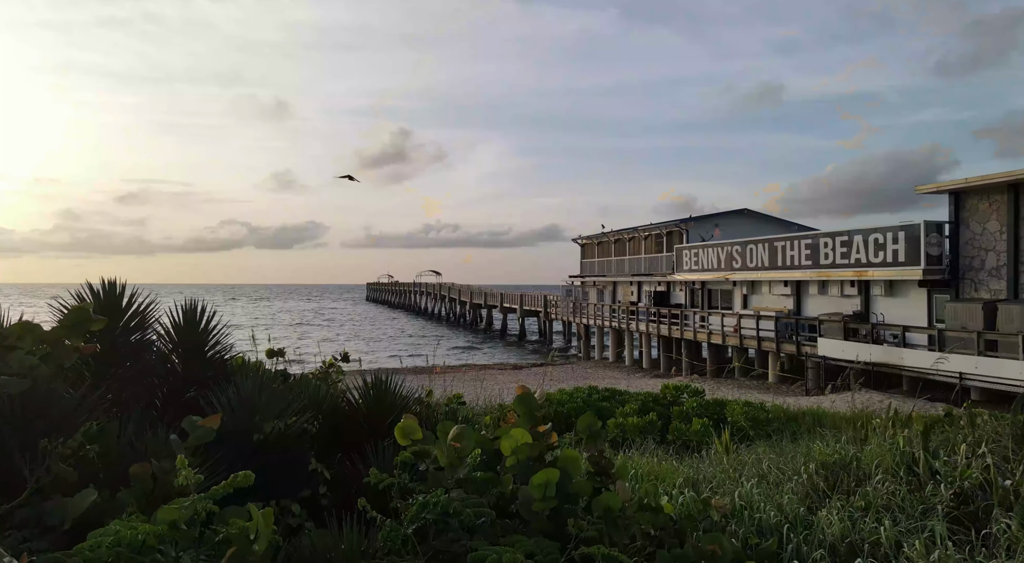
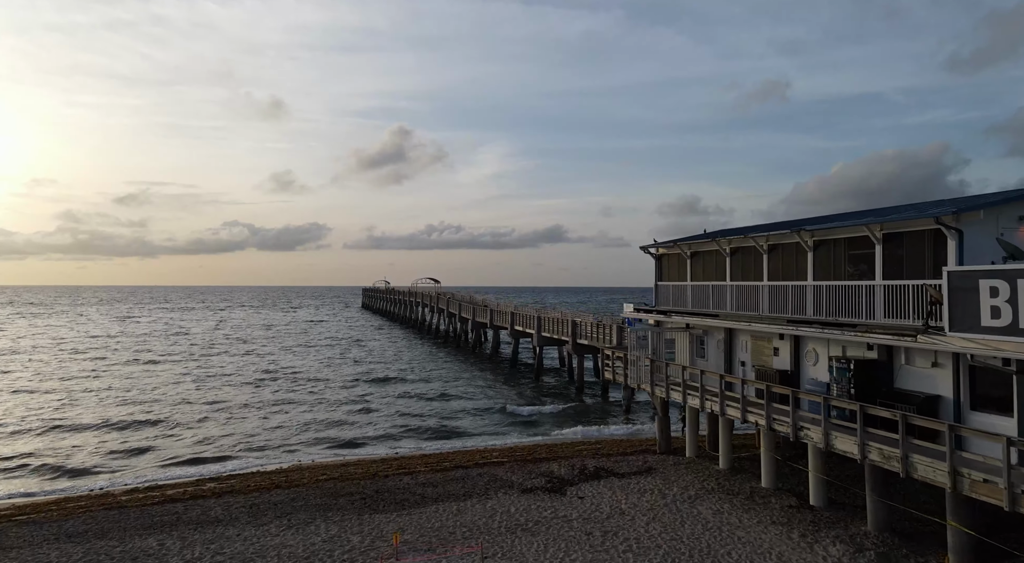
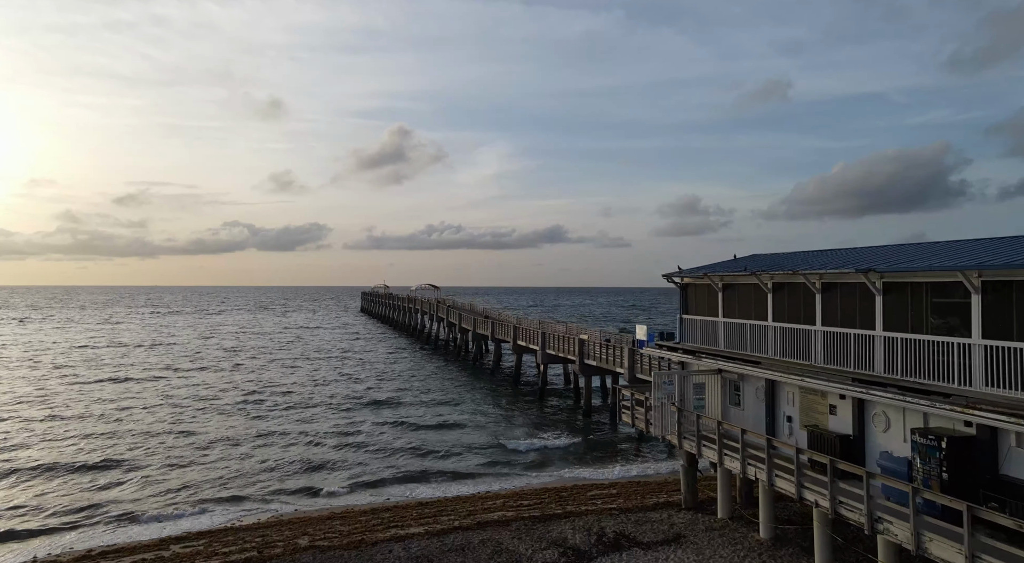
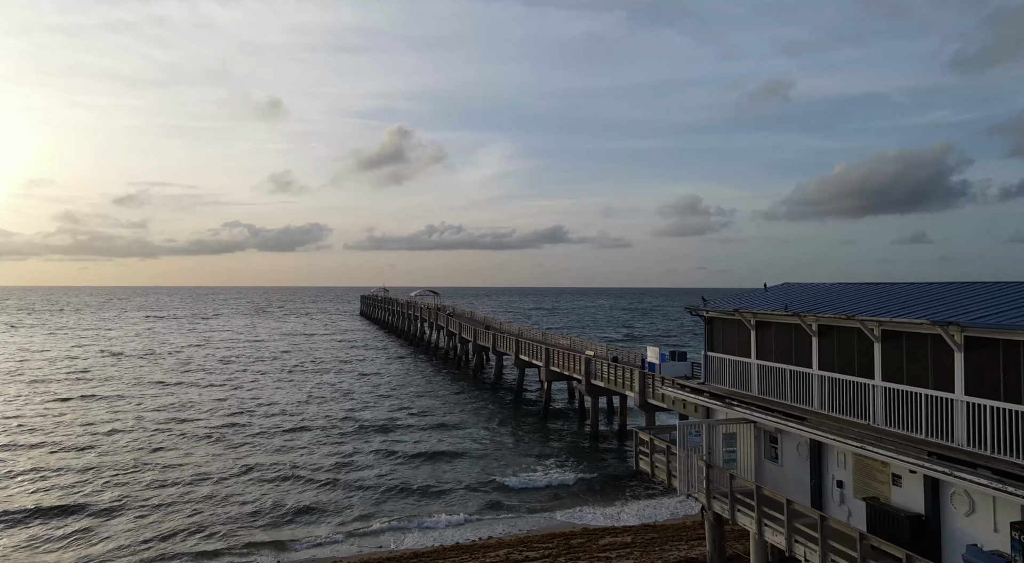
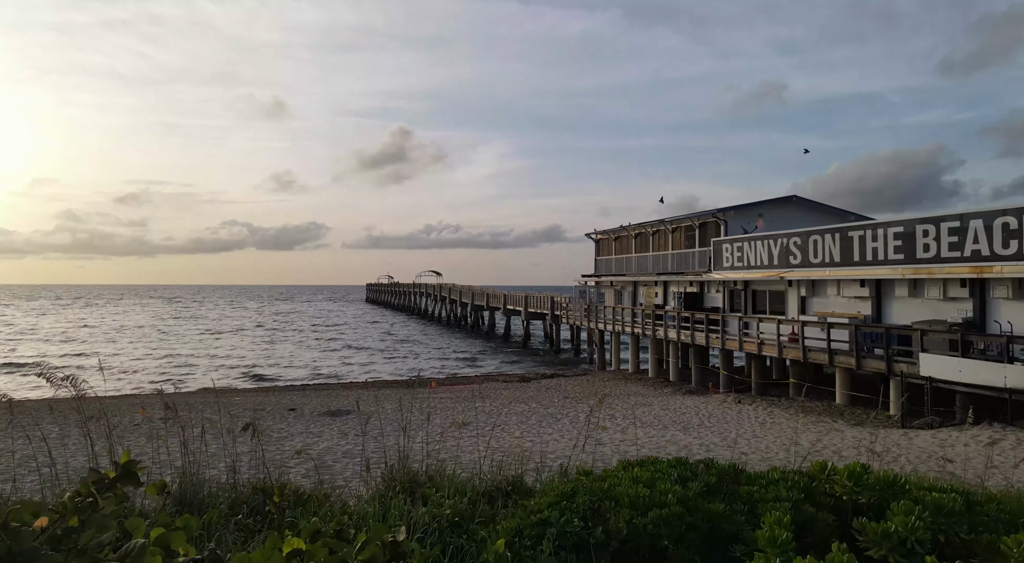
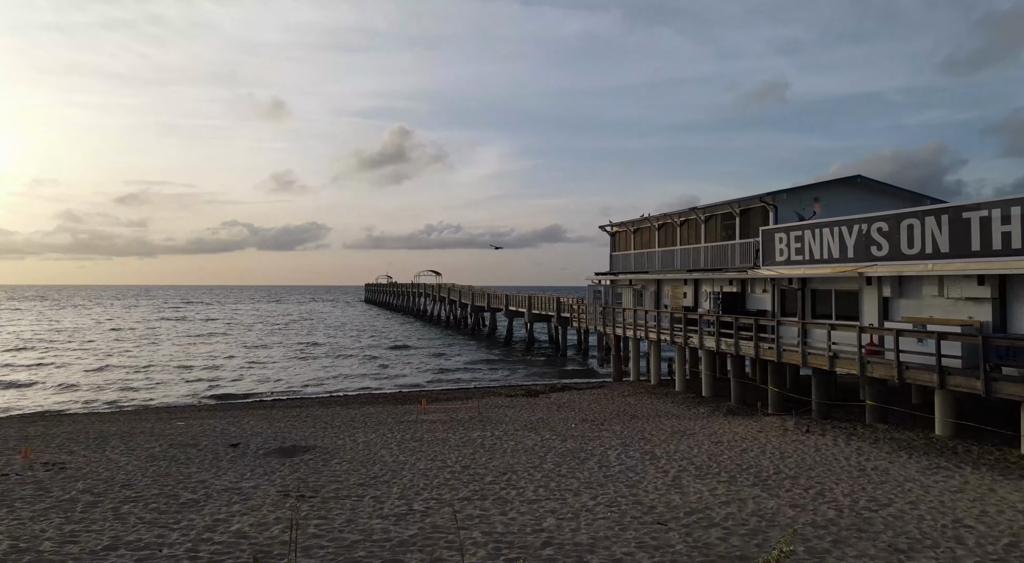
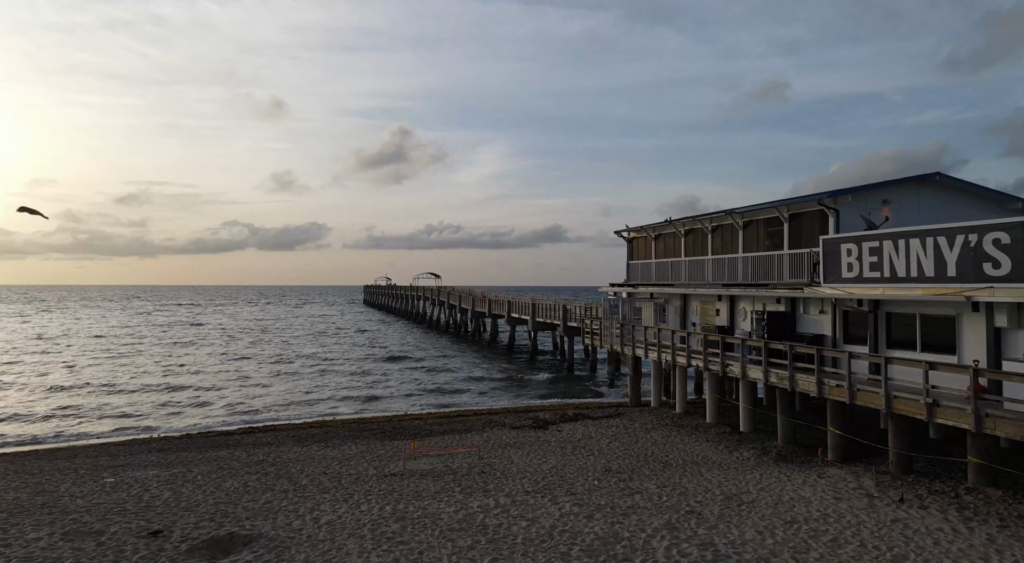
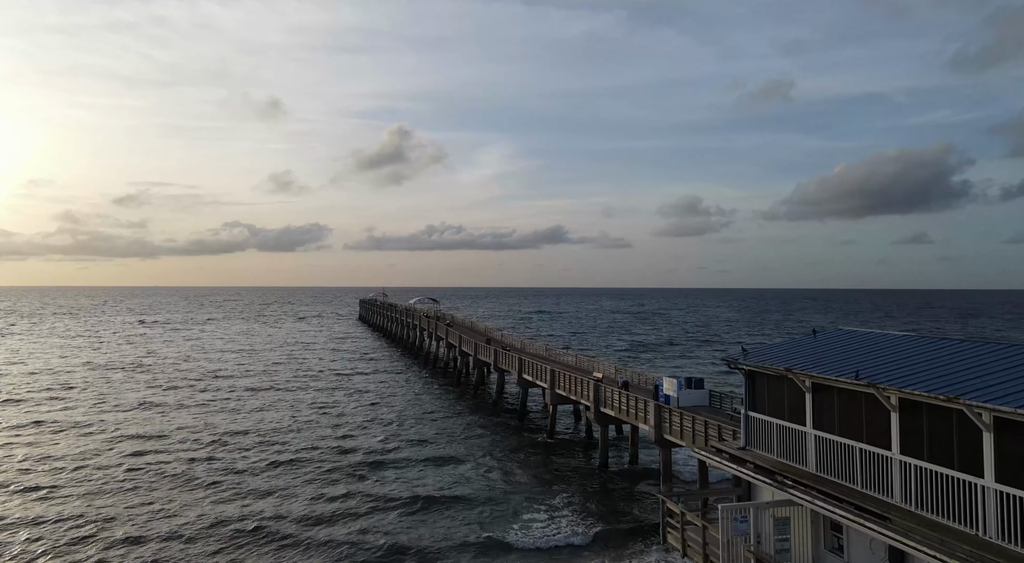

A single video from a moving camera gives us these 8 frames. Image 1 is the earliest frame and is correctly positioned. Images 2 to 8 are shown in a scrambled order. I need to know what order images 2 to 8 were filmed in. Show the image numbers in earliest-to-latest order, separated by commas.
5, 6, 7, 2, 3, 4, 8
